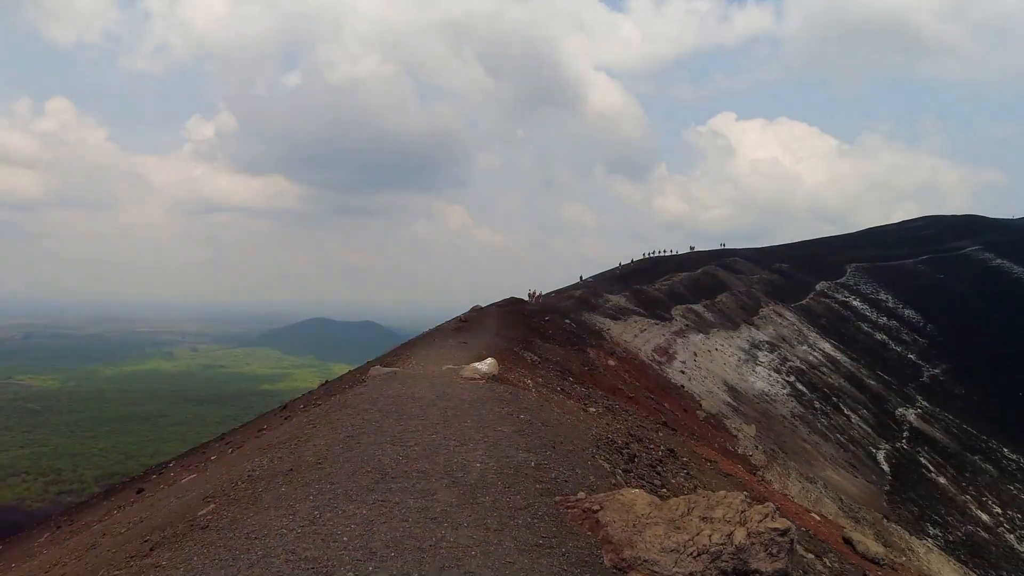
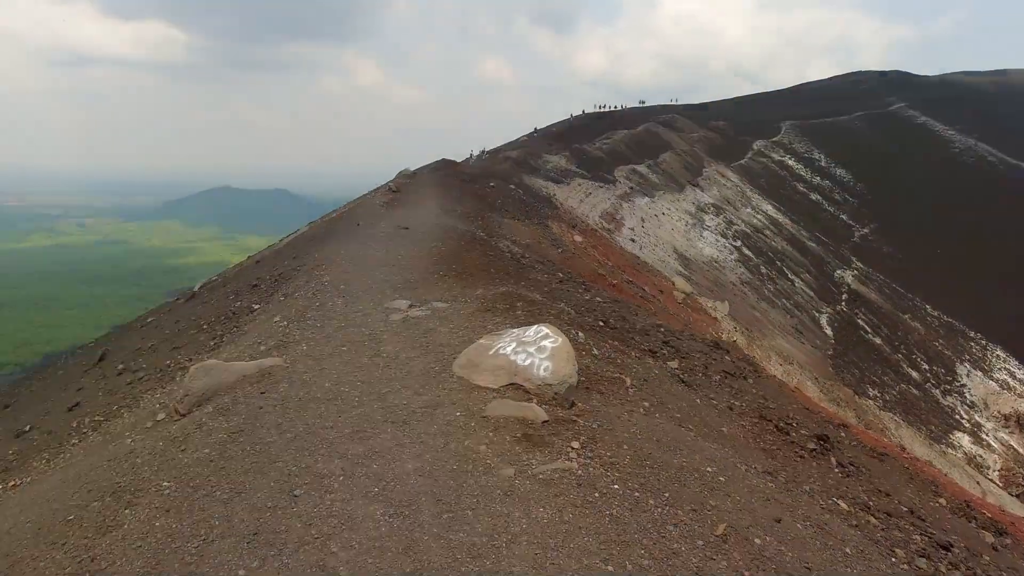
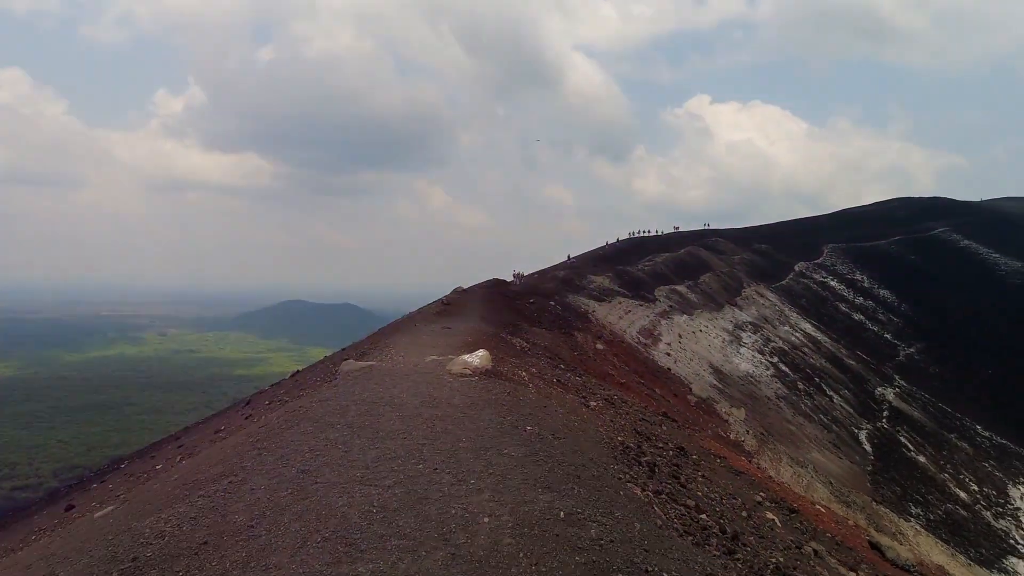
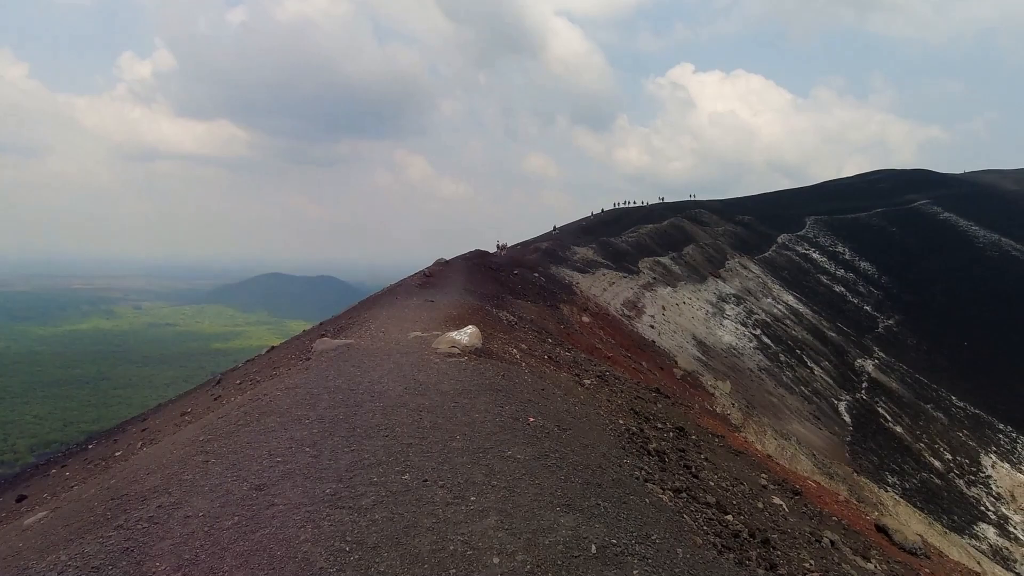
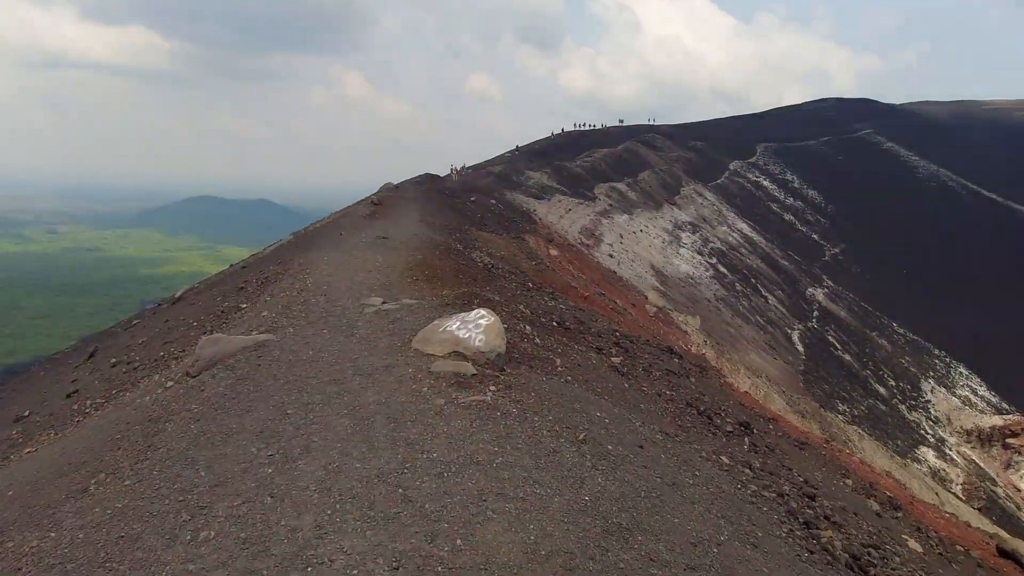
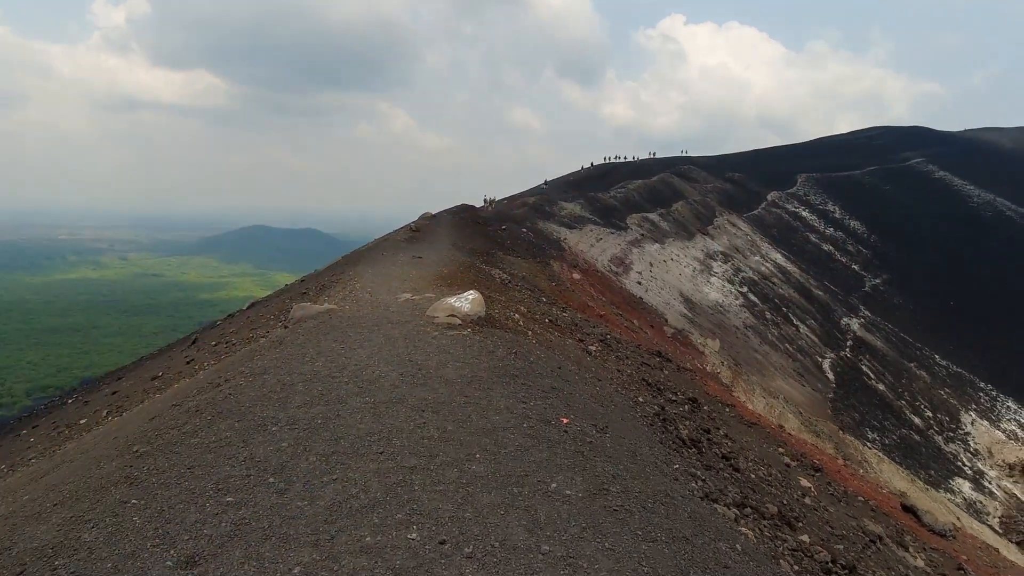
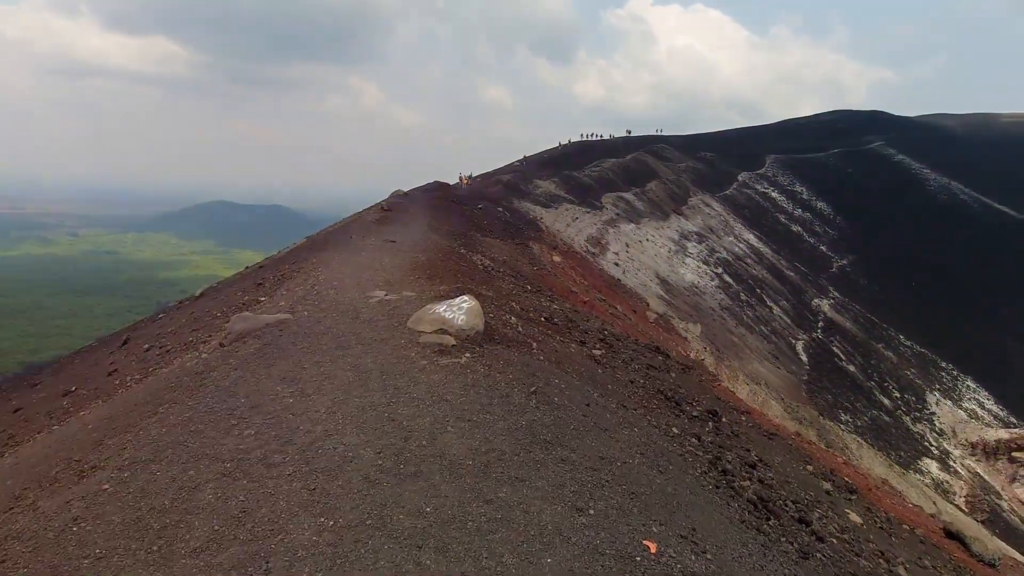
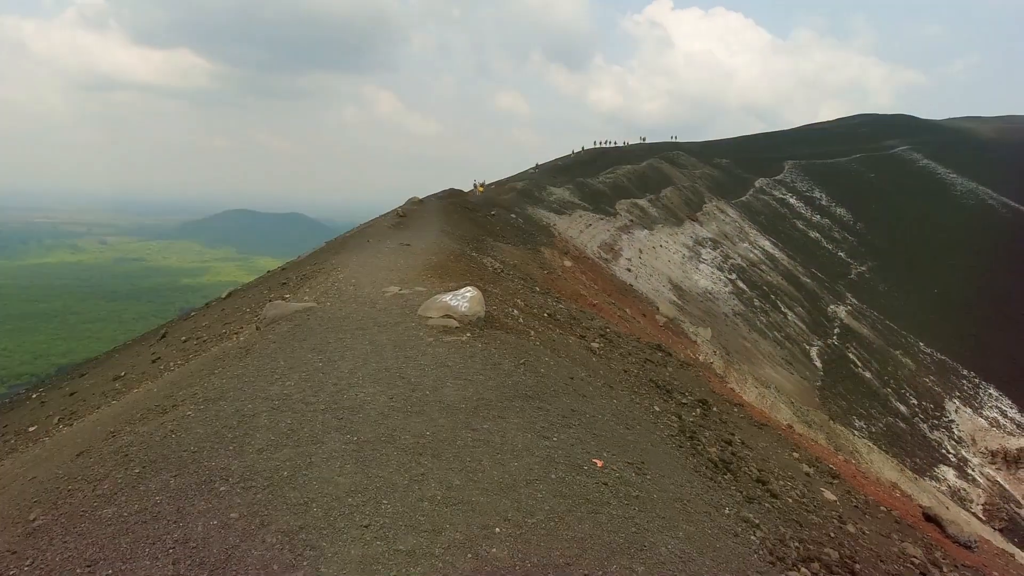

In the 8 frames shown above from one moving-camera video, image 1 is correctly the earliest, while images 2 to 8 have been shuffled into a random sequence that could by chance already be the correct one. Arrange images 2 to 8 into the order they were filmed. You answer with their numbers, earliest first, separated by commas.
3, 4, 6, 8, 7, 5, 2
